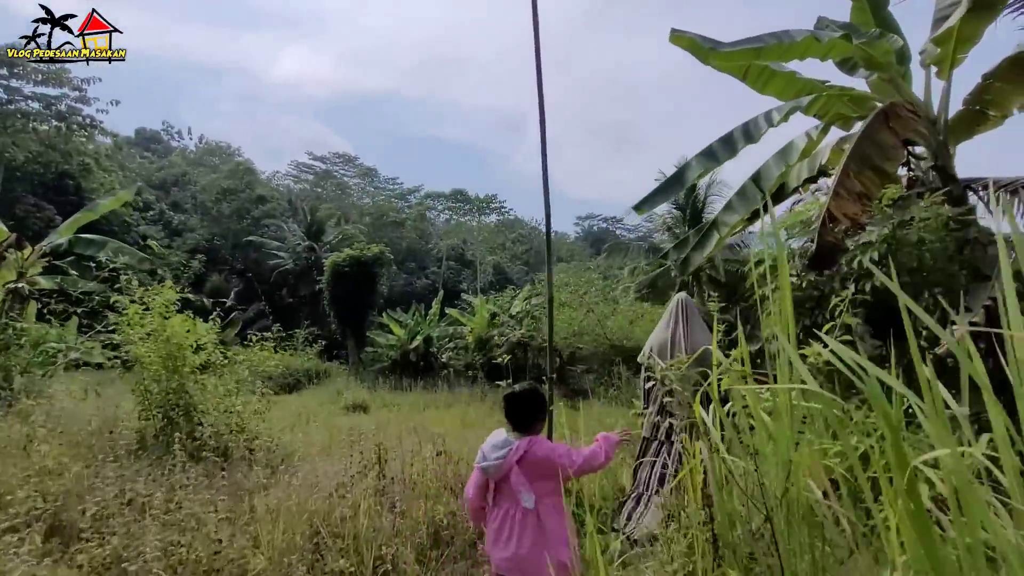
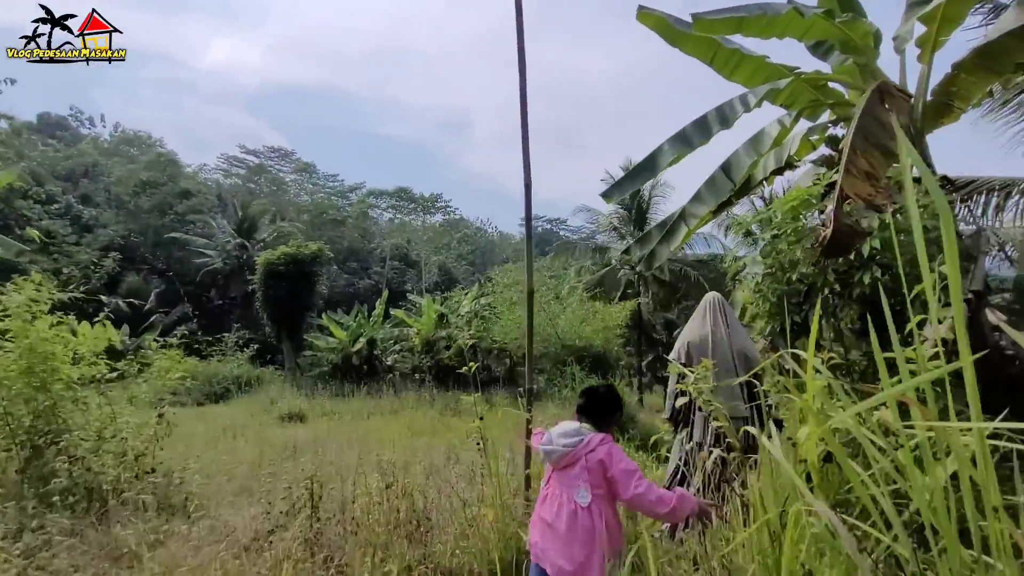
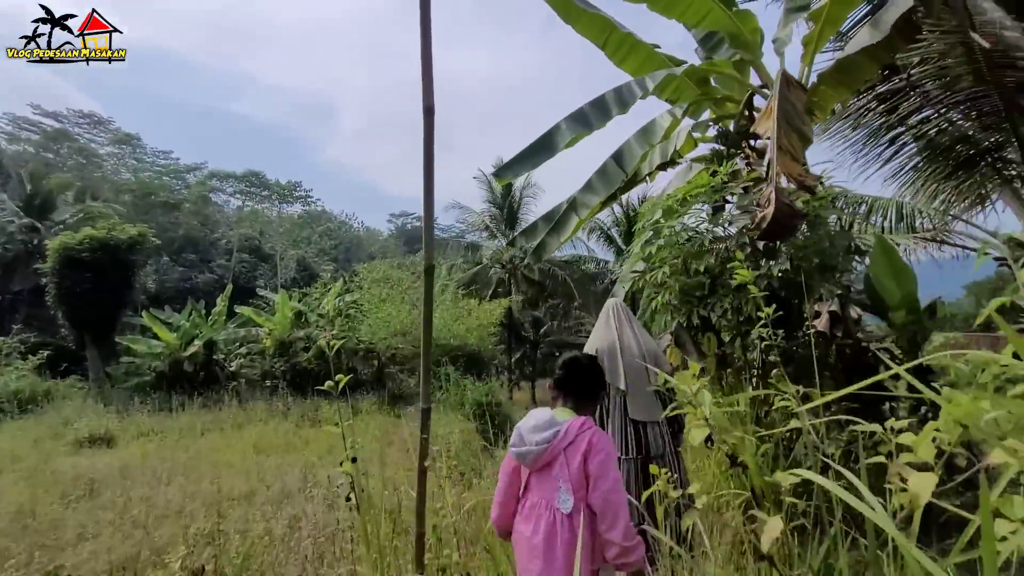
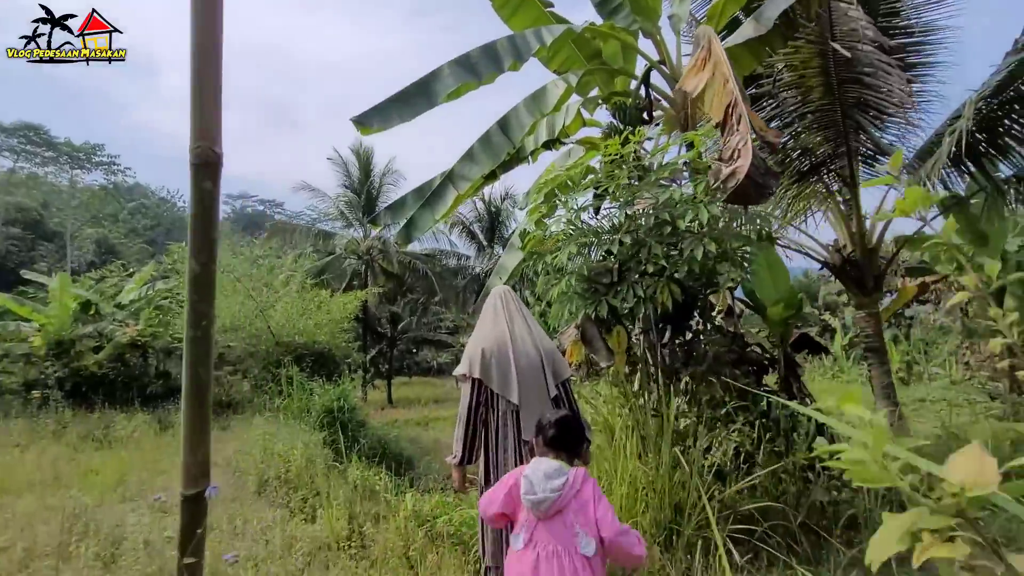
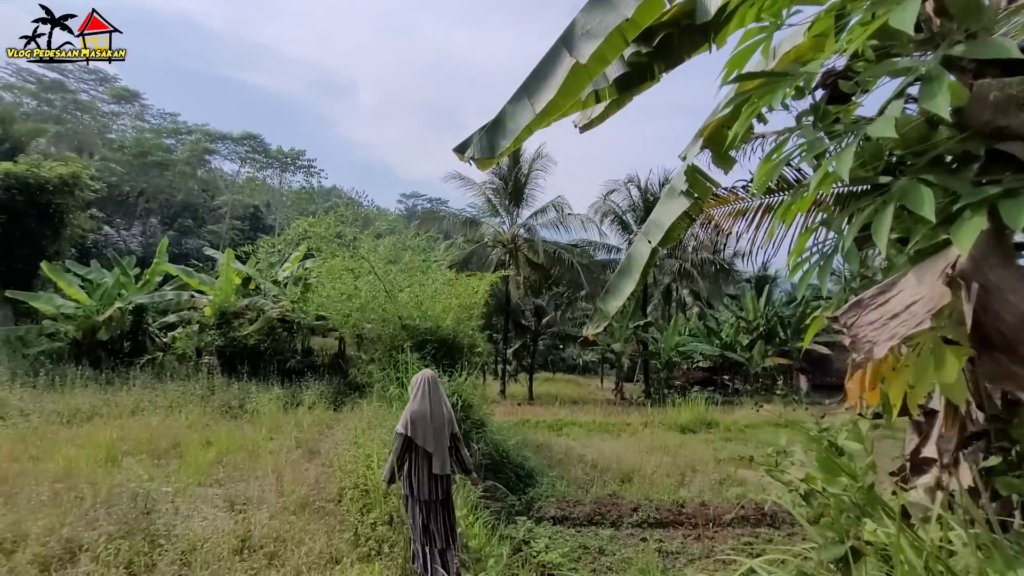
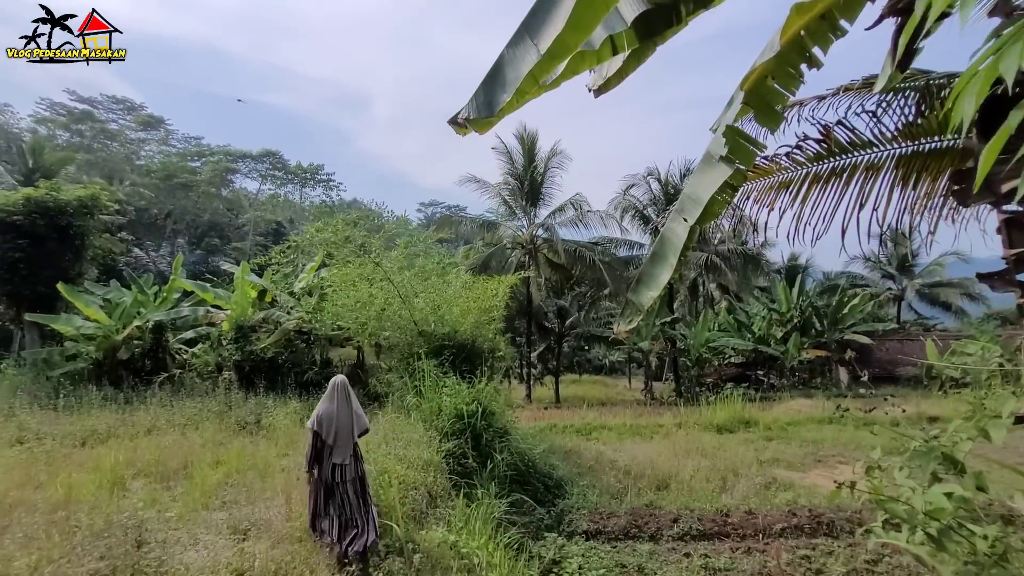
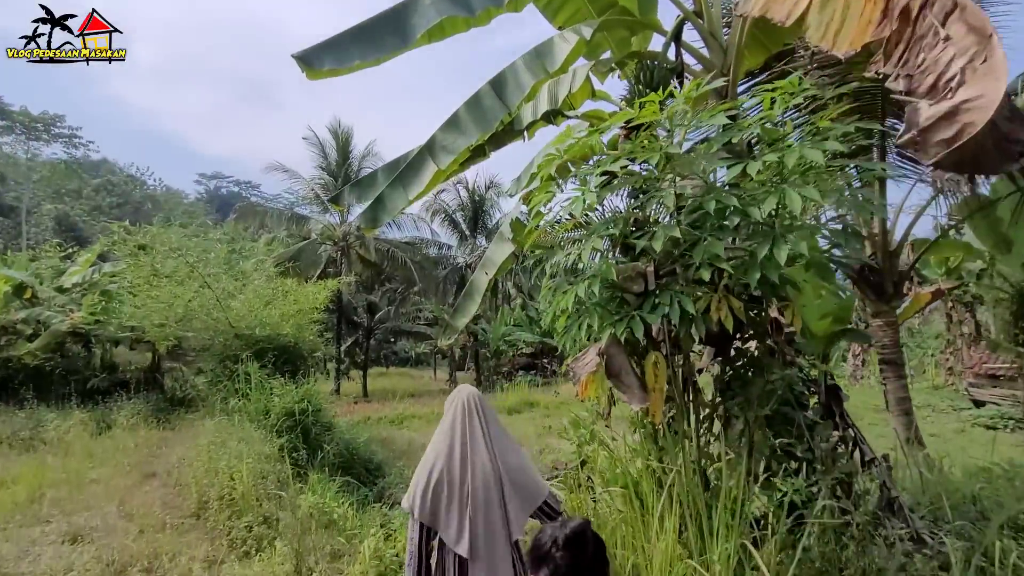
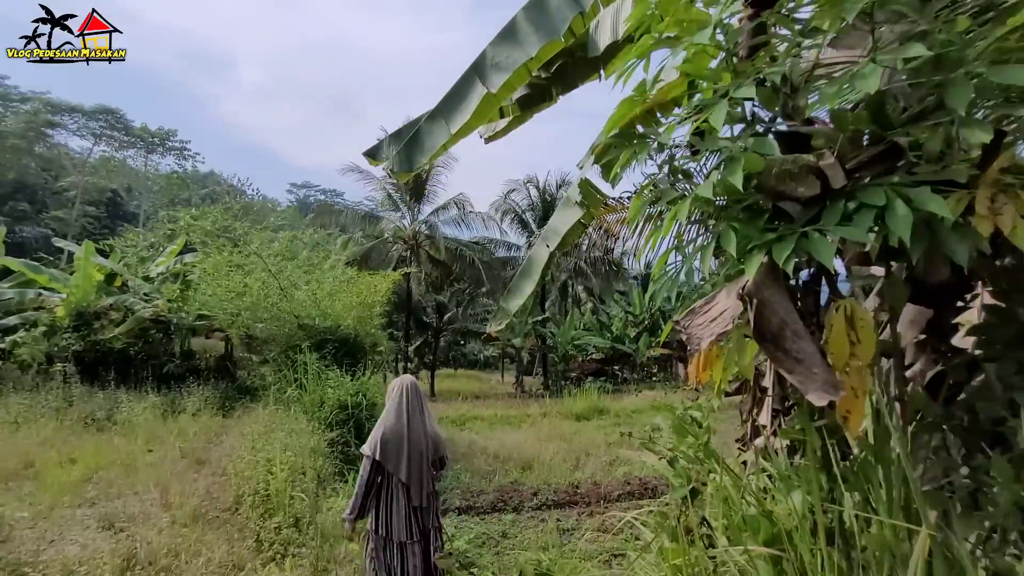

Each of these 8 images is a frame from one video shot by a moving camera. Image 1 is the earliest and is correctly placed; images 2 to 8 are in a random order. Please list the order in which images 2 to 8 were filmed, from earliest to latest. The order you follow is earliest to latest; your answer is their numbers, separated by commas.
2, 3, 4, 7, 8, 5, 6
